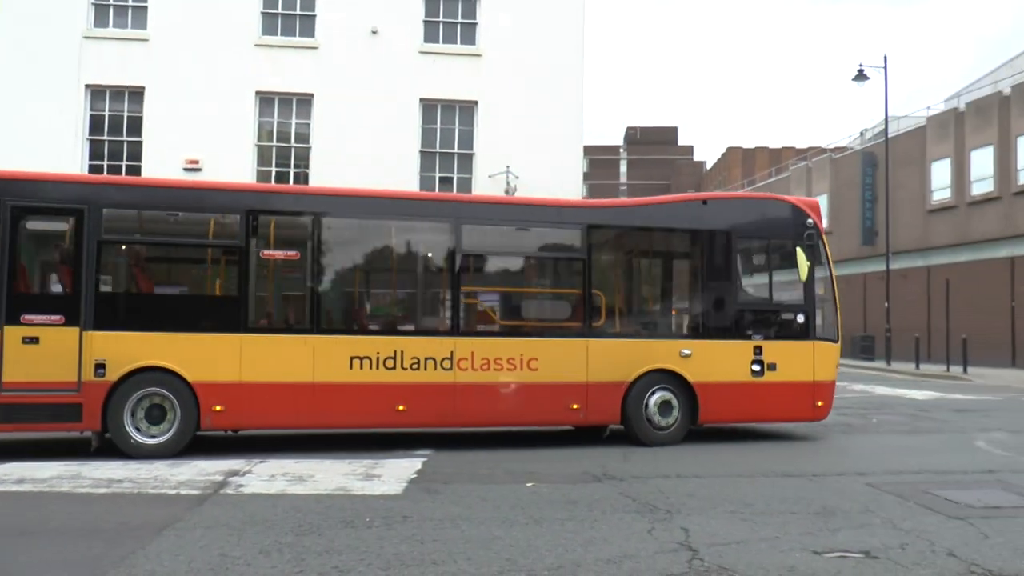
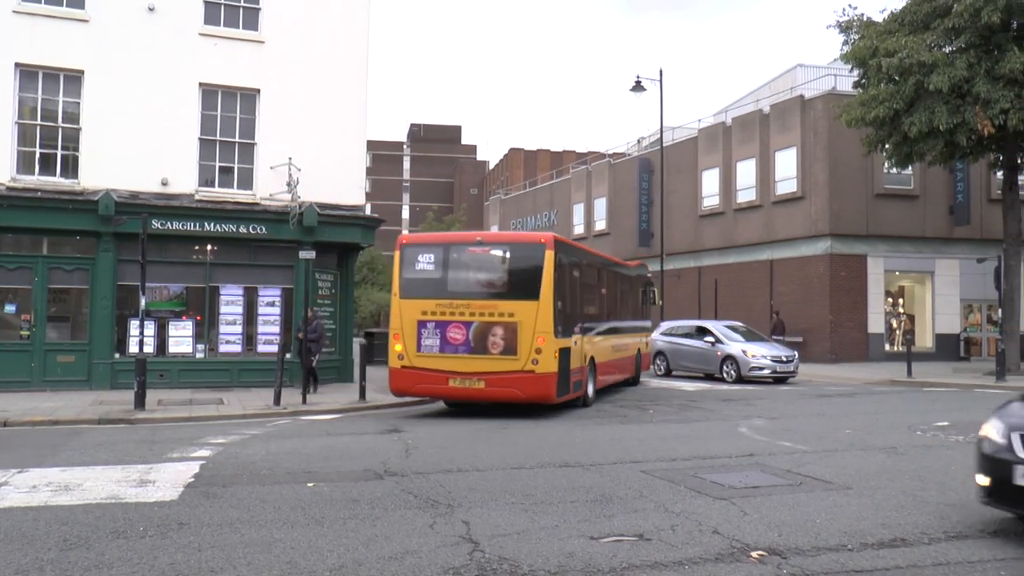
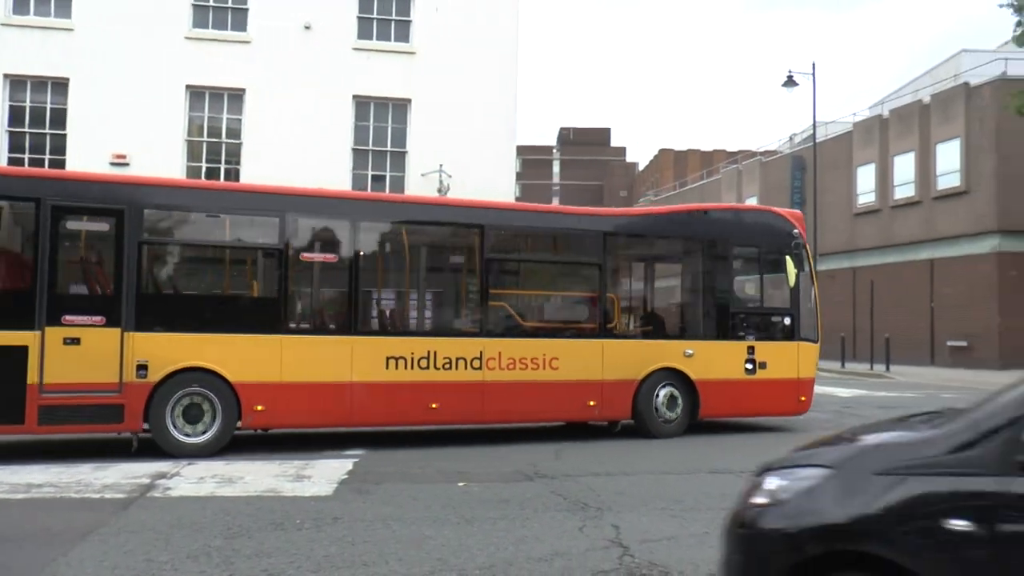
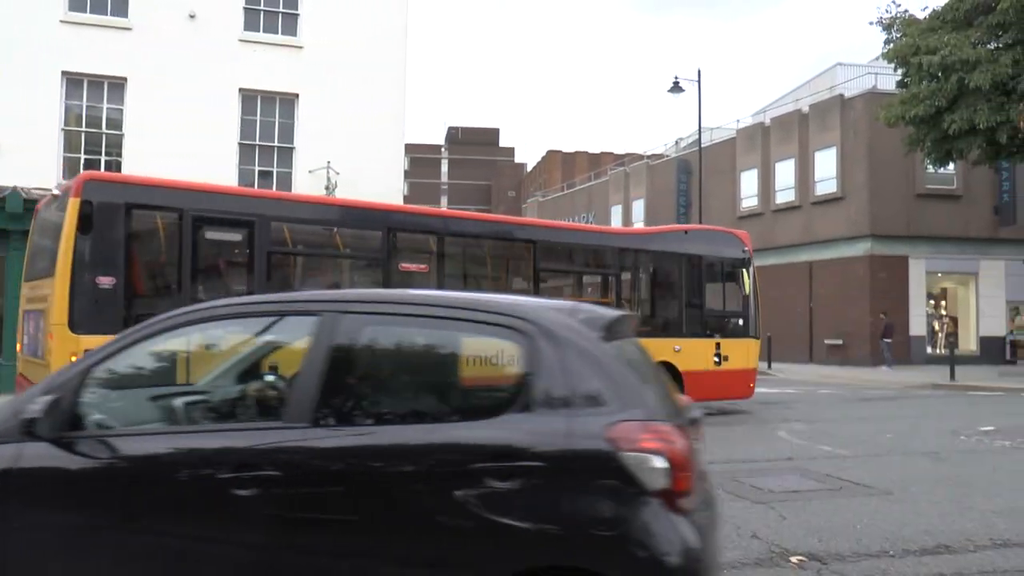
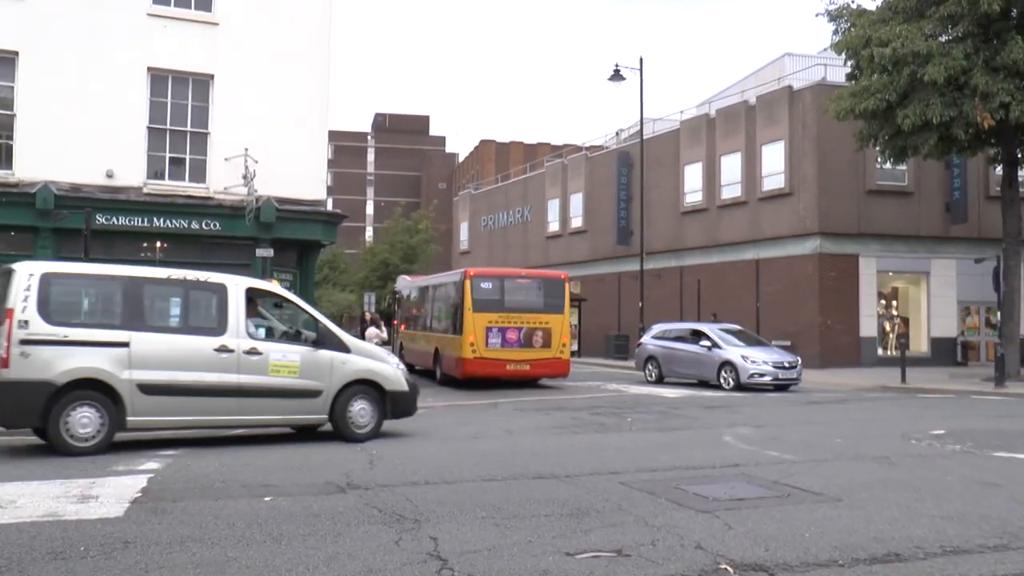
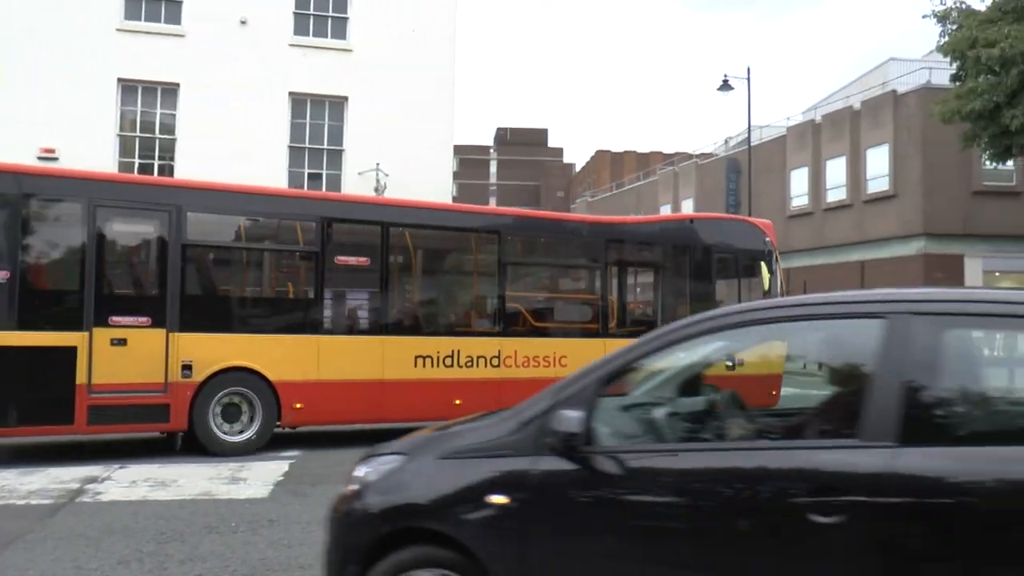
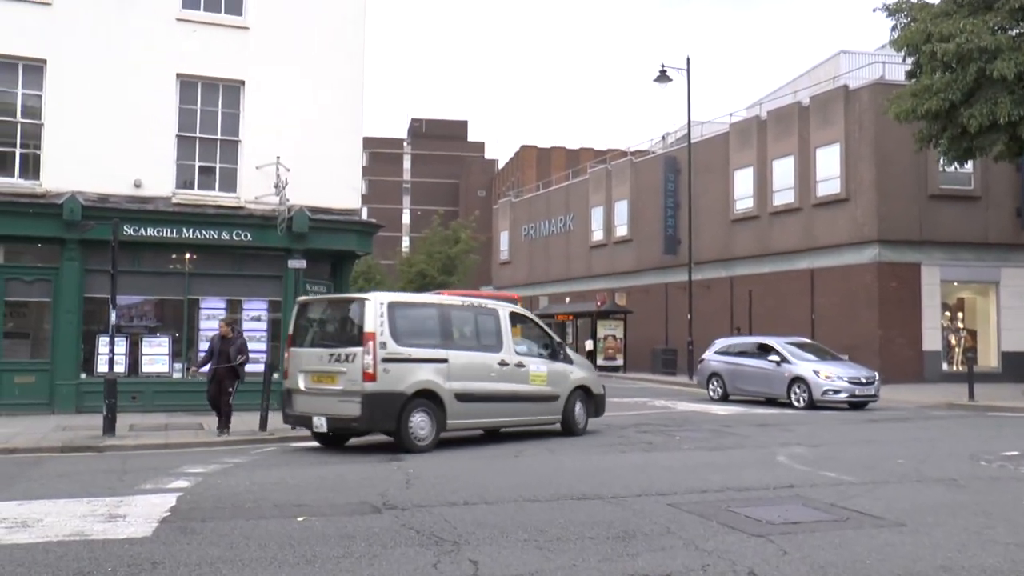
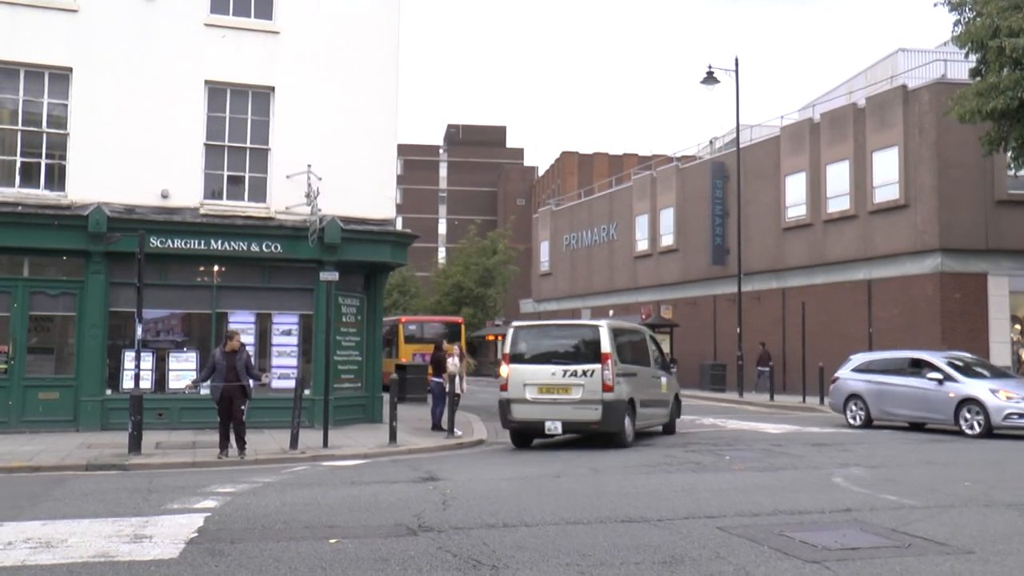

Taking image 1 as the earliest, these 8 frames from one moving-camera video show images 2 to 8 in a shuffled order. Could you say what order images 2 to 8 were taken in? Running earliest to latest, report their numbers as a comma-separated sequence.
3, 6, 4, 2, 5, 7, 8
